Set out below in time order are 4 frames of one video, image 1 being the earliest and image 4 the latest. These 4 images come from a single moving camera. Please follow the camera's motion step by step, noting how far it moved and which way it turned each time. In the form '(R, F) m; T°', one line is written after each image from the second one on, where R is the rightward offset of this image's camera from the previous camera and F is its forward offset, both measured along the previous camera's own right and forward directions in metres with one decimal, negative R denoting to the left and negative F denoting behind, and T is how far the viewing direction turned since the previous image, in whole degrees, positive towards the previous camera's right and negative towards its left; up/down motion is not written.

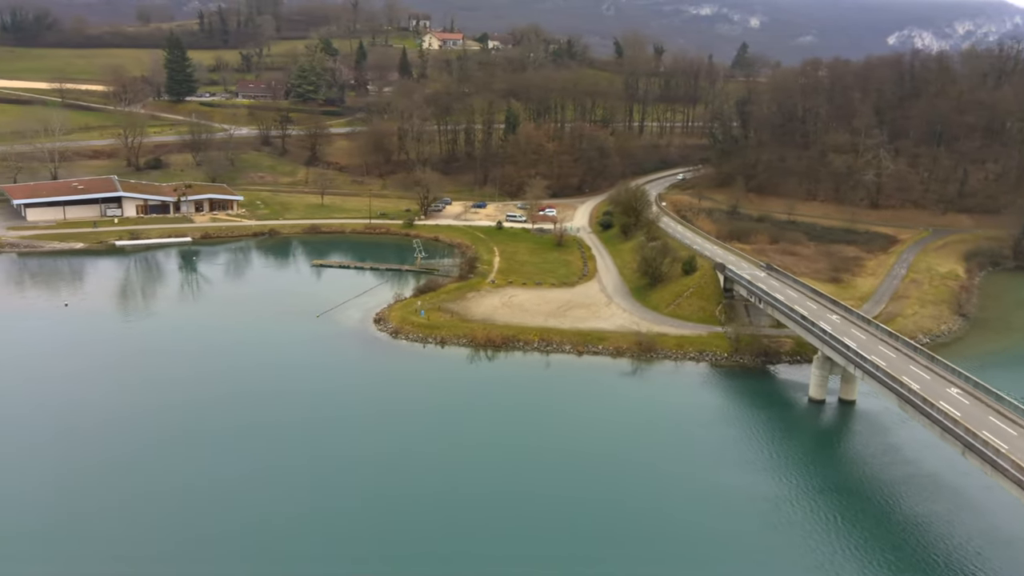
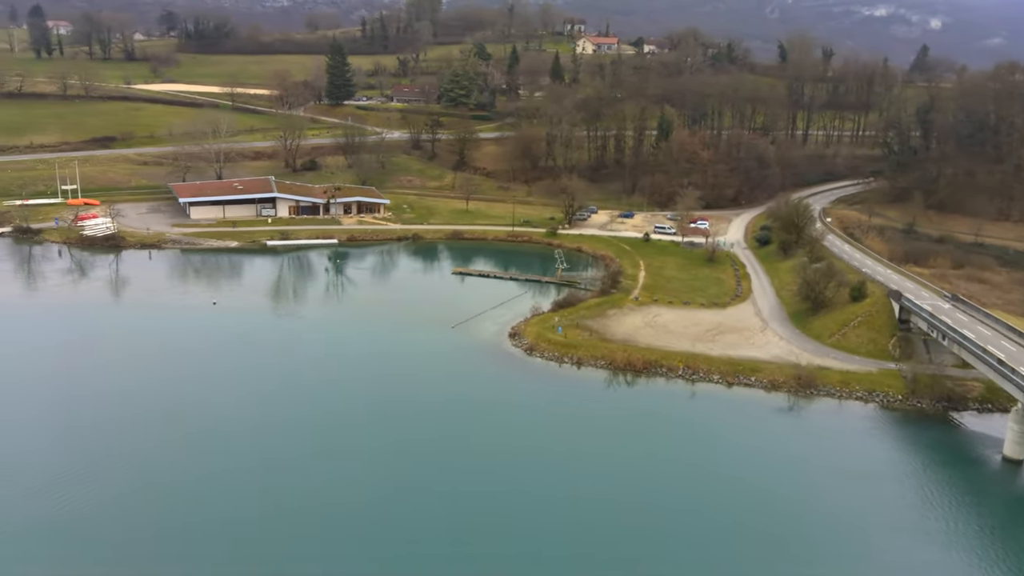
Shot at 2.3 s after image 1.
(0.0, +1.7) m; -10°
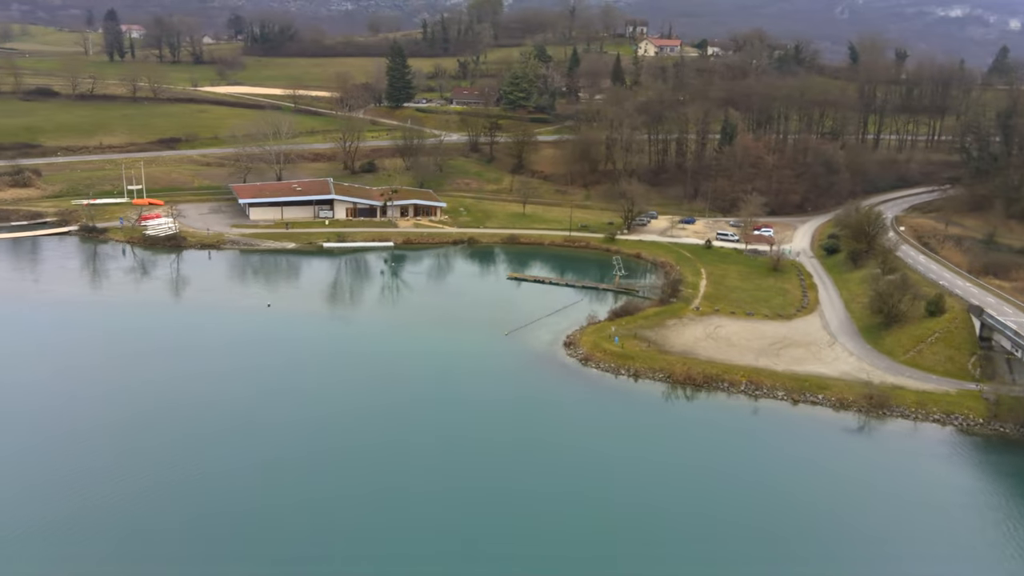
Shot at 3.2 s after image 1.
(0.0, +0.7) m; -4°
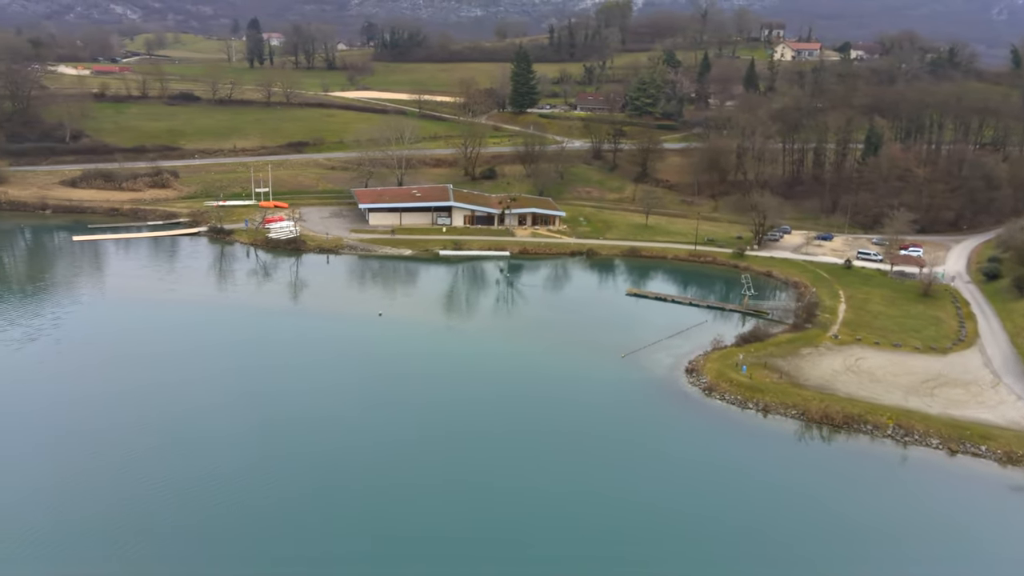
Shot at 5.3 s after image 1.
(0.0, +1.5) m; -8°
